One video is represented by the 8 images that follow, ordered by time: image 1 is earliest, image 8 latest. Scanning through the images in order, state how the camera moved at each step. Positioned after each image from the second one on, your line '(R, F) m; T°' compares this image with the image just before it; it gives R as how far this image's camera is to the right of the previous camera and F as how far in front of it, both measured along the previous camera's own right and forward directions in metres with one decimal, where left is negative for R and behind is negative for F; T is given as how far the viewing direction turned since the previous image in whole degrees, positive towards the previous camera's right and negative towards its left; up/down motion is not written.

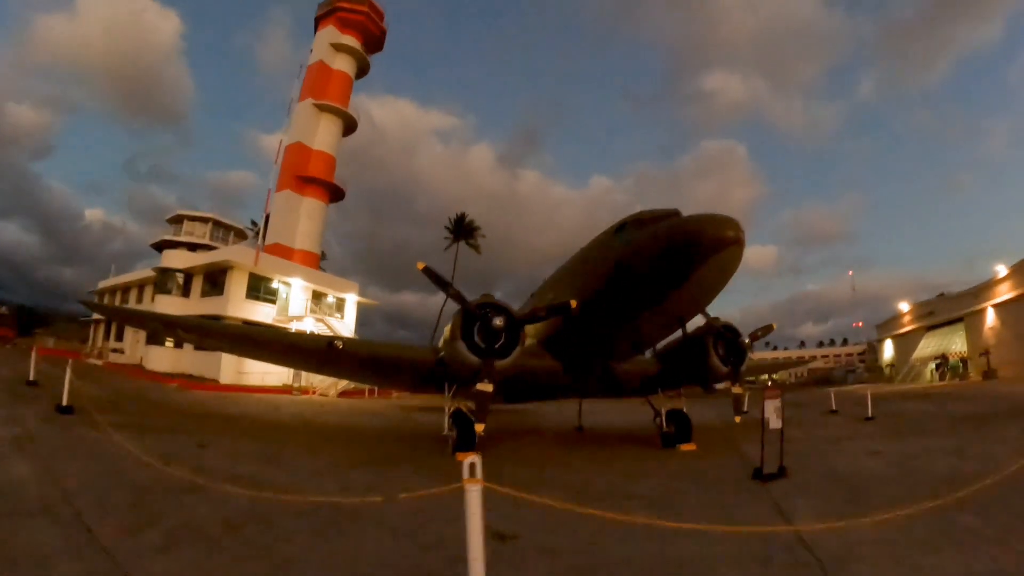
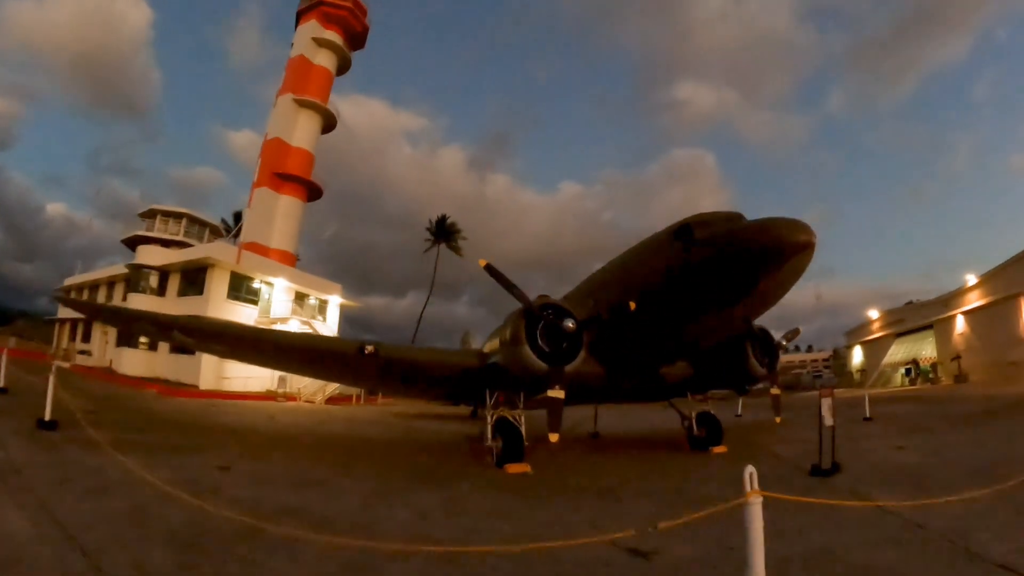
(-1.1, +0.8) m; +3°
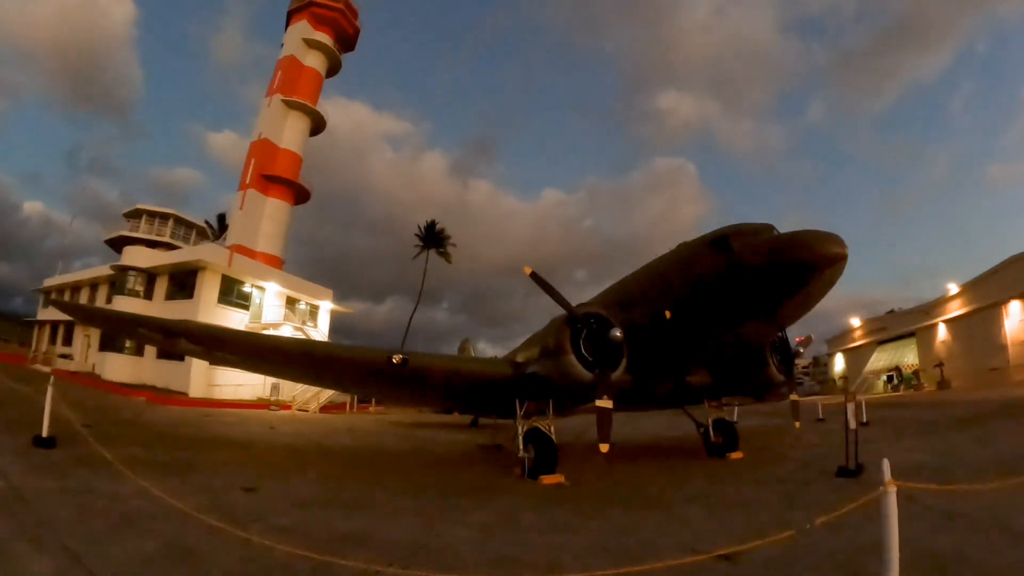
(-0.7, +0.4) m; +2°
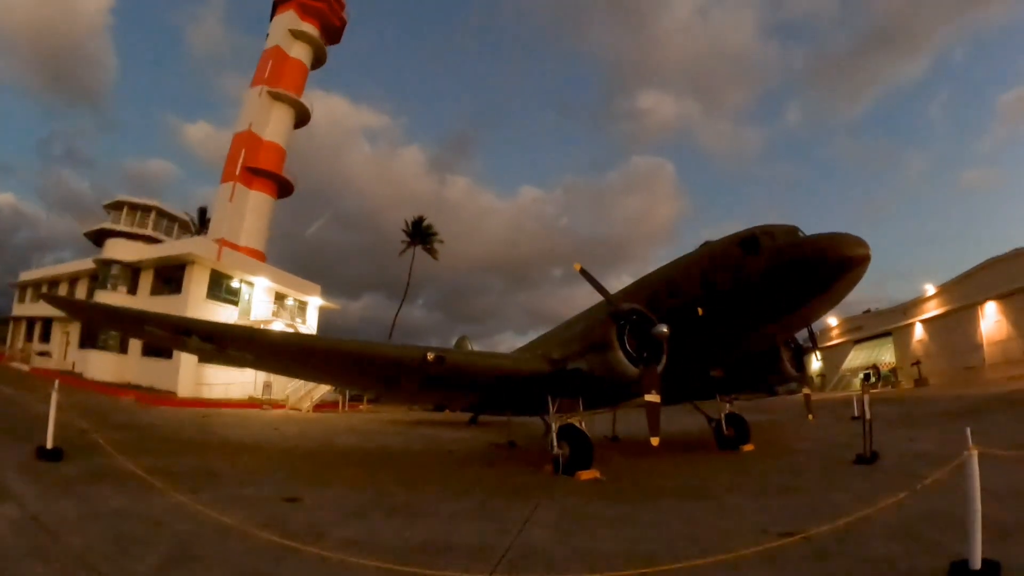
(-0.8, +0.3) m; +2°
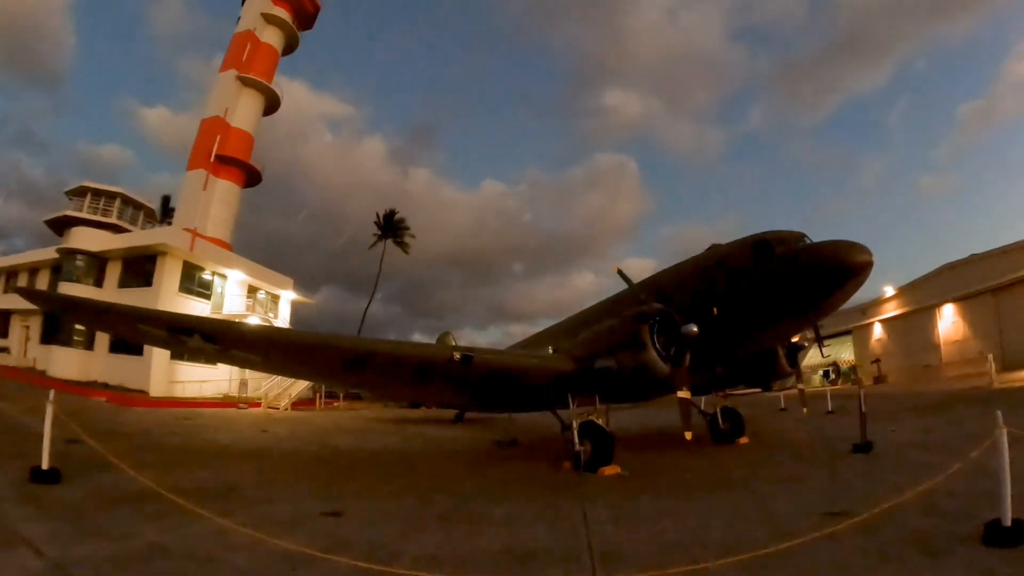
(-0.8, +0.2) m; +4°
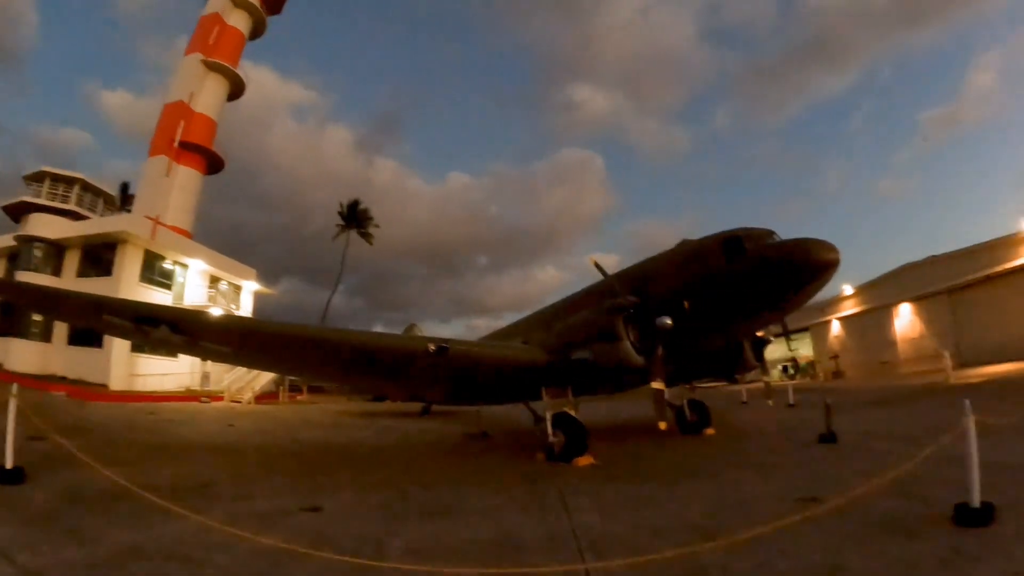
(-0.1, -0.1) m; +3°
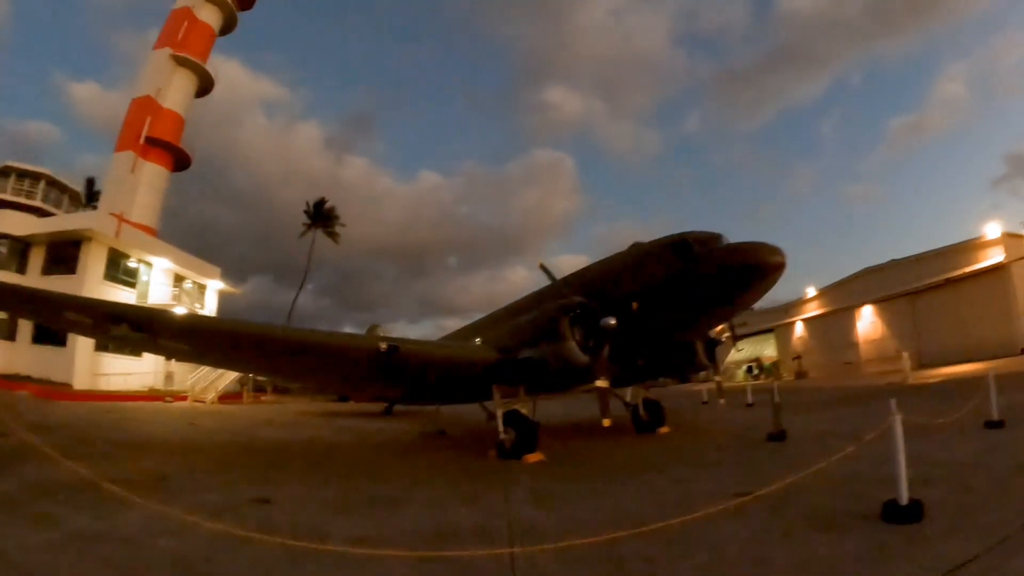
(+0.4, -0.4) m; +2°
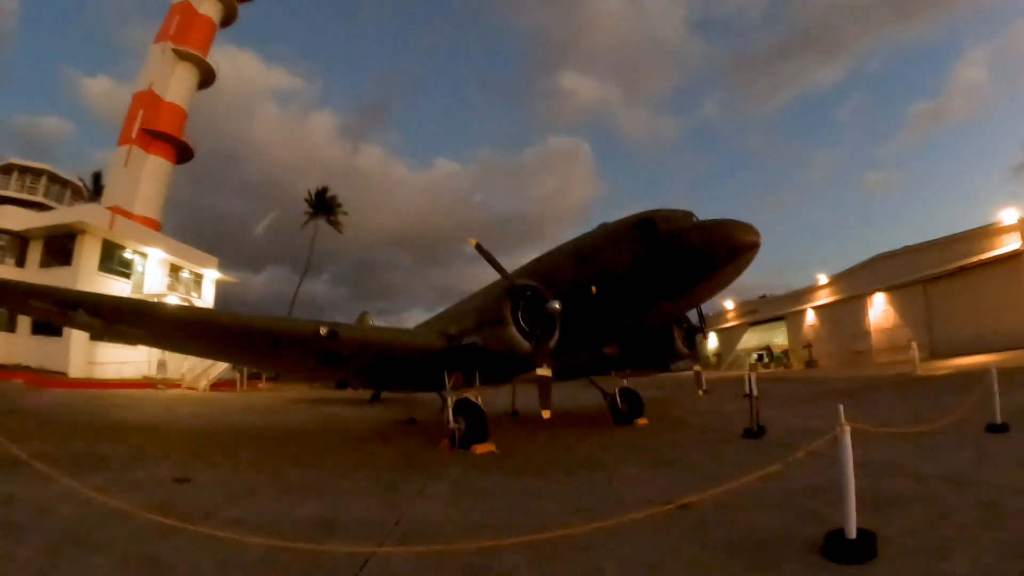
(+1.0, 0.0) m; -2°
